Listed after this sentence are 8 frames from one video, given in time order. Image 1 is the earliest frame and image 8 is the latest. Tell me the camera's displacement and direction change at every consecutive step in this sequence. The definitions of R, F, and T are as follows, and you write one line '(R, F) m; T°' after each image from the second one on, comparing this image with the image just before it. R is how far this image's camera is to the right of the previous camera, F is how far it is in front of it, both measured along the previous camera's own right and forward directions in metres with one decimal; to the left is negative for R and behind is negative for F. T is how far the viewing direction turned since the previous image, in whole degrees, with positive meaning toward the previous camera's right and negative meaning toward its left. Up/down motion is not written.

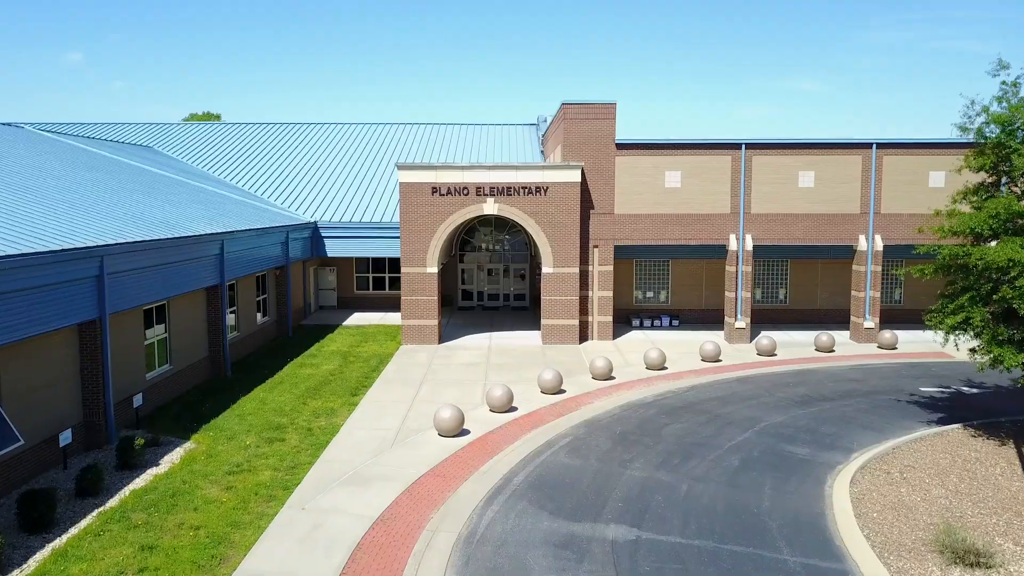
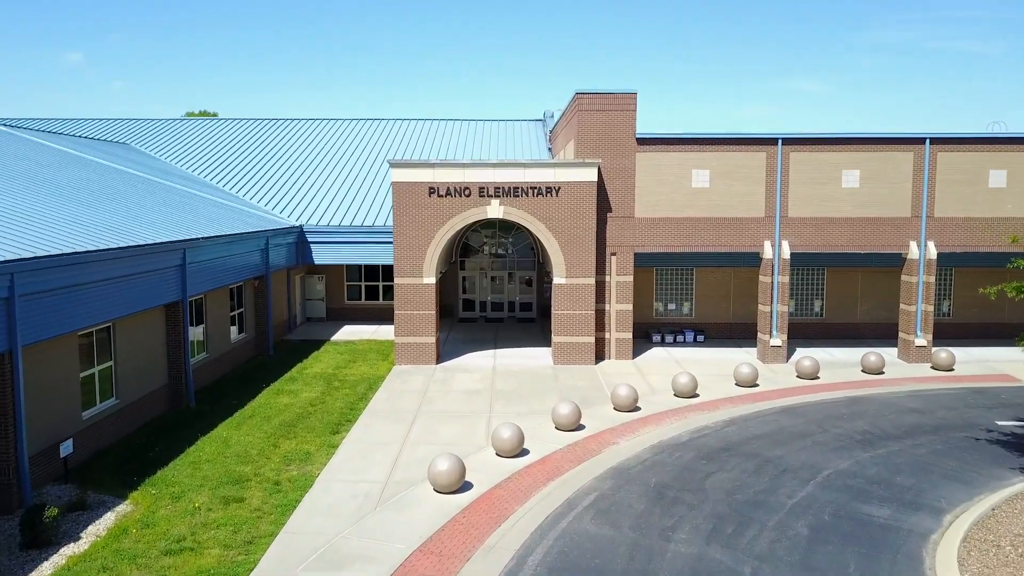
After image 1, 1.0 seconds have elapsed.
(-0.1, +2.8) m; 0°
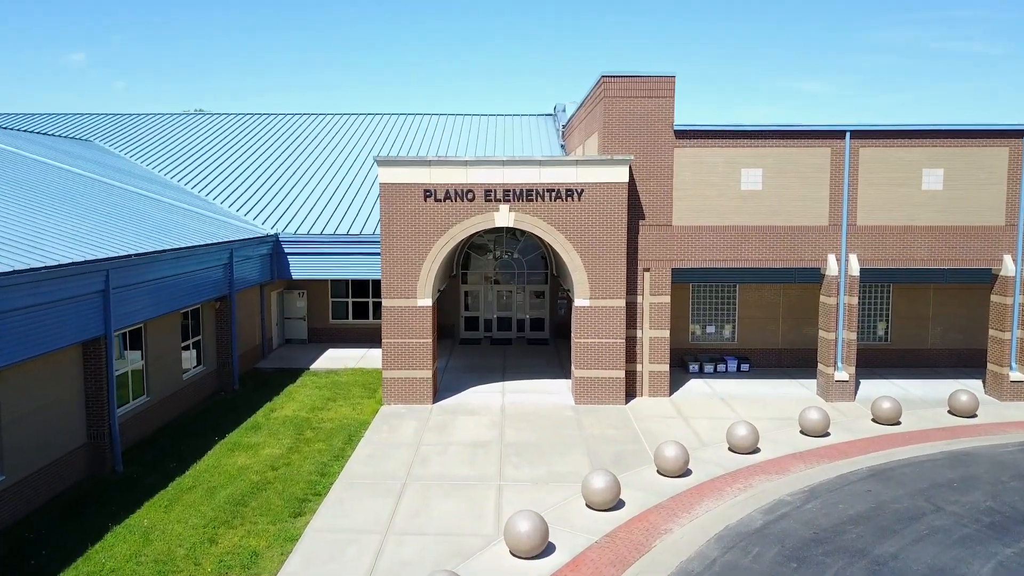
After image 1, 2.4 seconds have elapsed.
(-0.2, +3.8) m; 0°
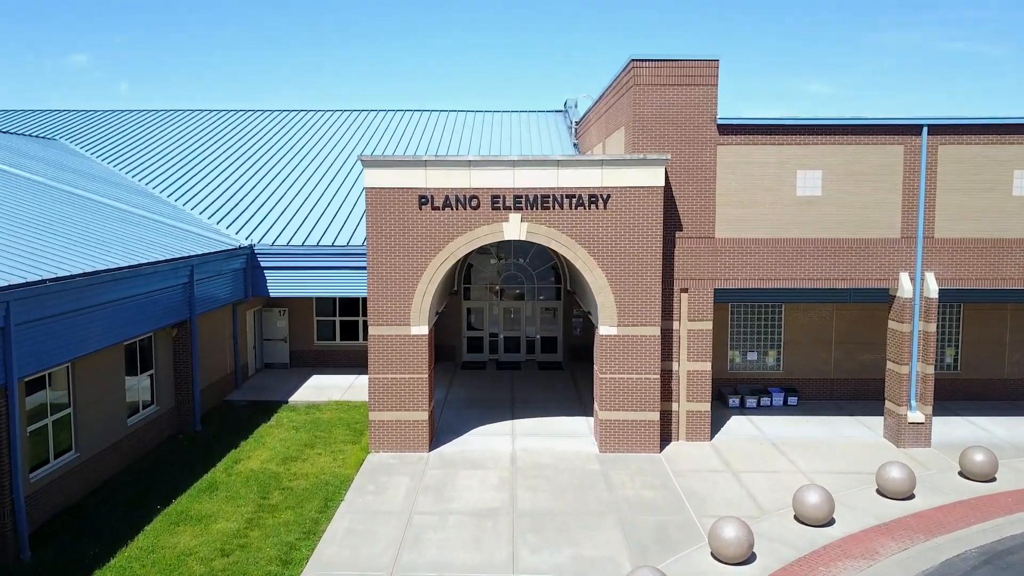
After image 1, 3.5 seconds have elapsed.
(-0.2, +3.0) m; 0°
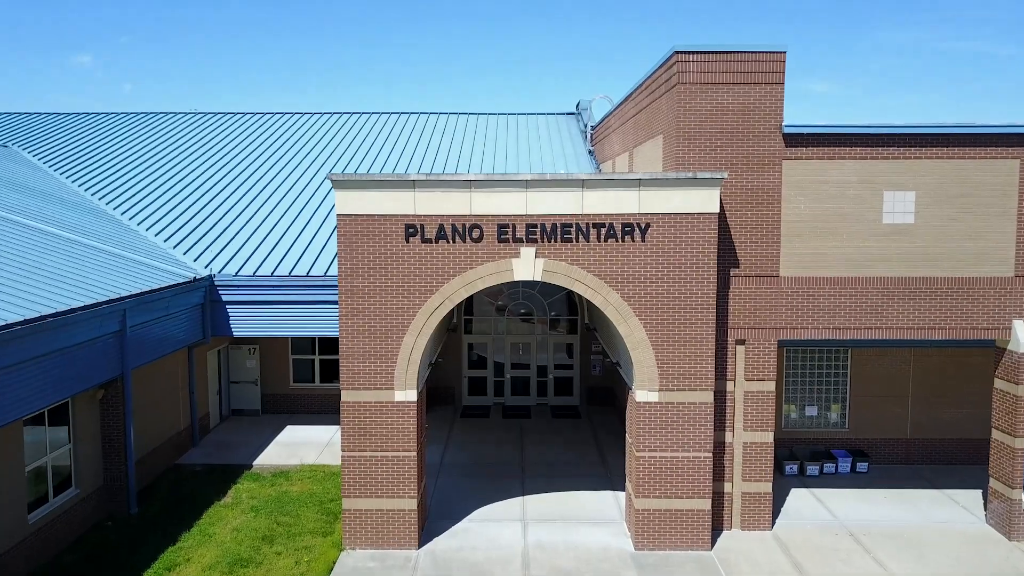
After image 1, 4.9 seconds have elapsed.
(-0.1, +3.3) m; 0°
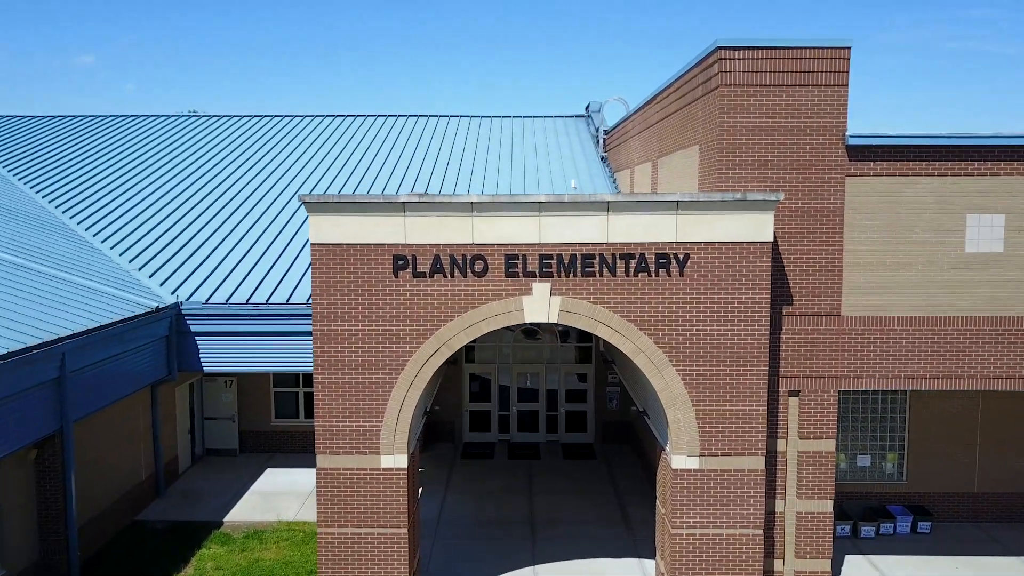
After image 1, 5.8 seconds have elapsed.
(-0.1, +2.0) m; 0°
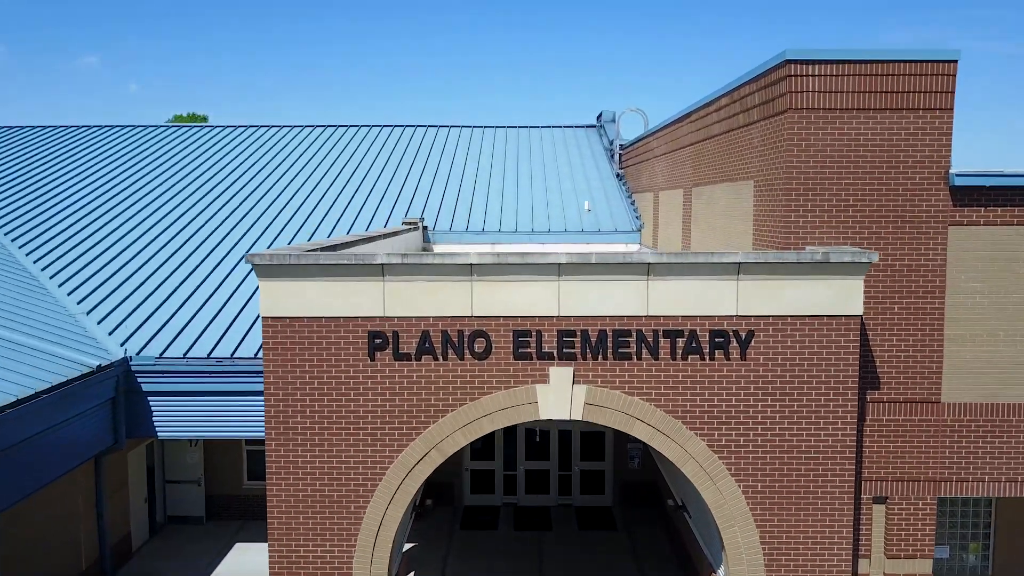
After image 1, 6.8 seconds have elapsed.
(-0.1, +2.3) m; 0°
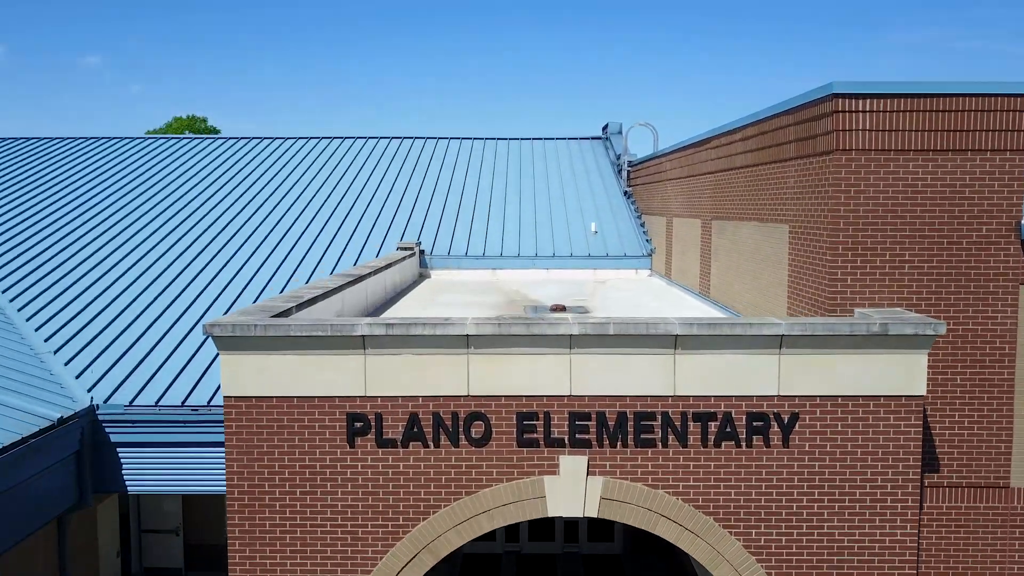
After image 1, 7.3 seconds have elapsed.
(0.0, +1.1) m; 0°
